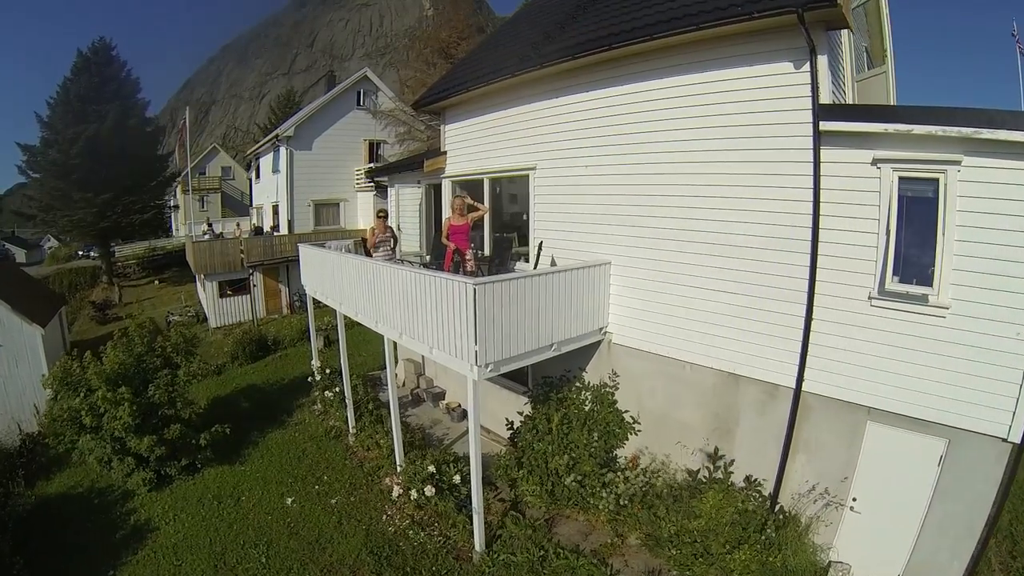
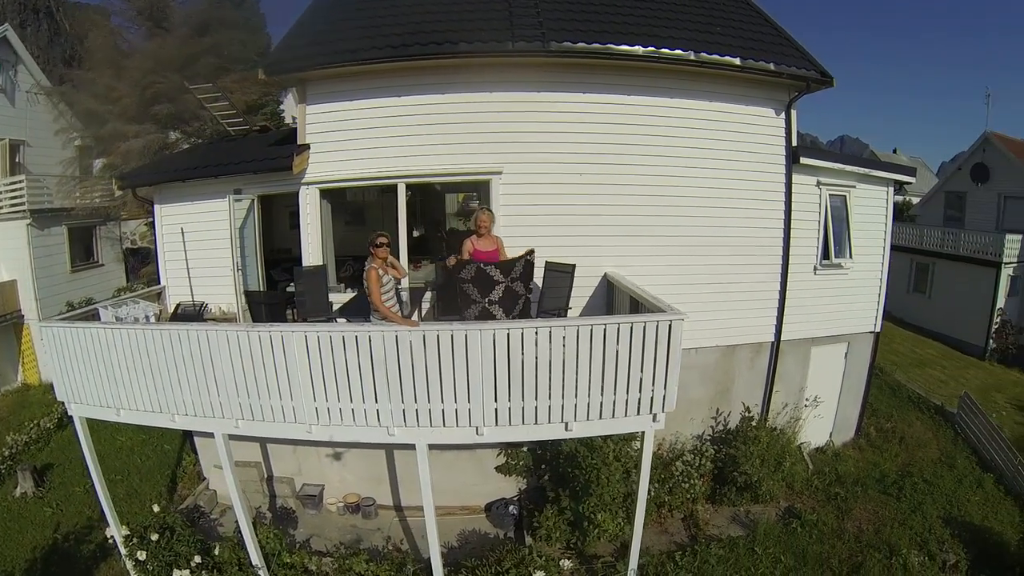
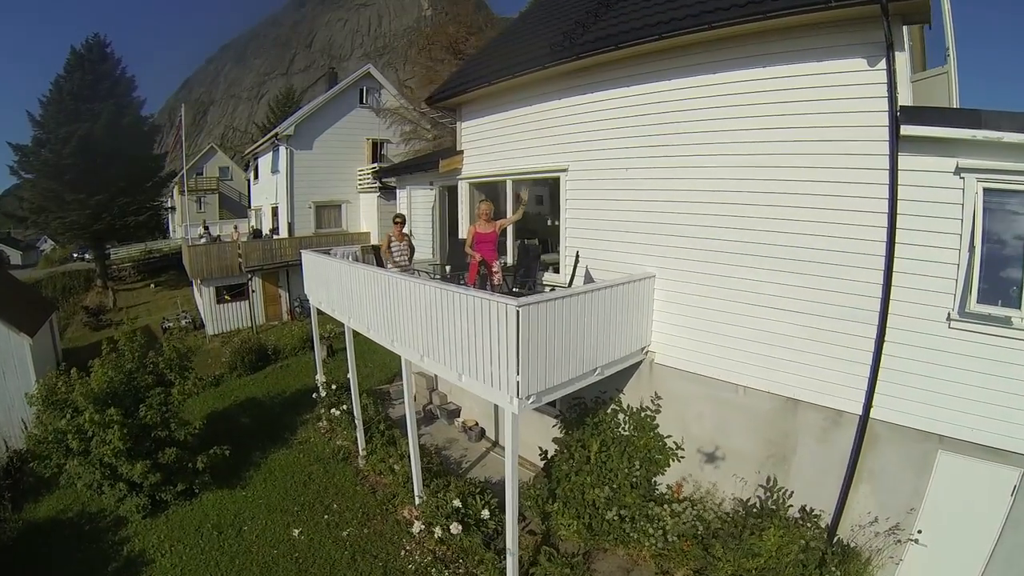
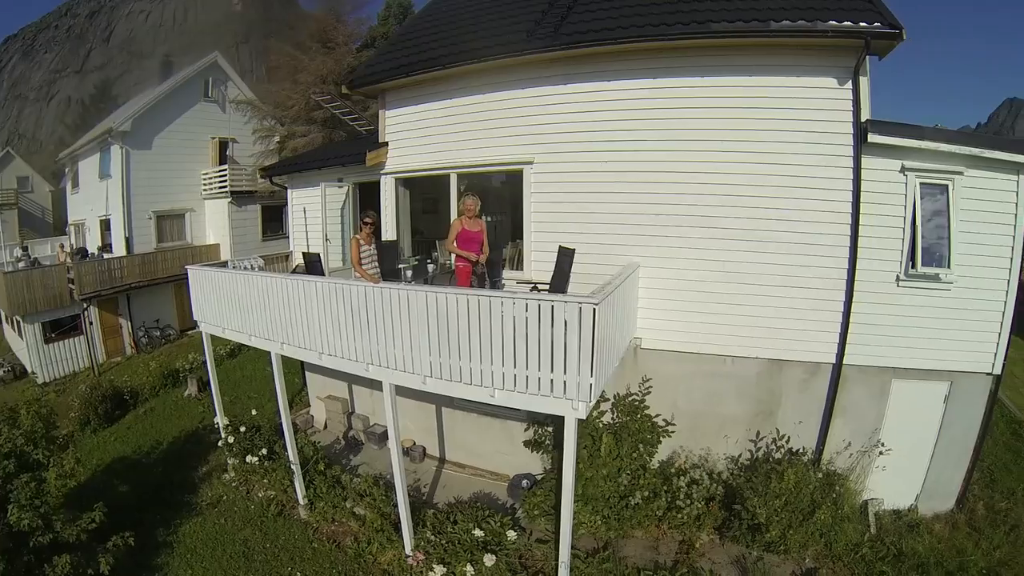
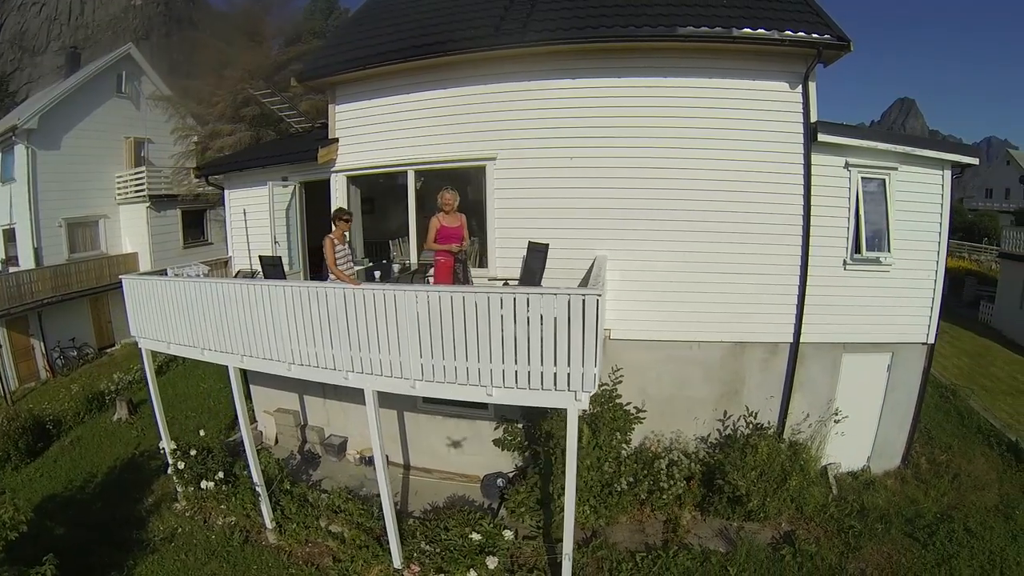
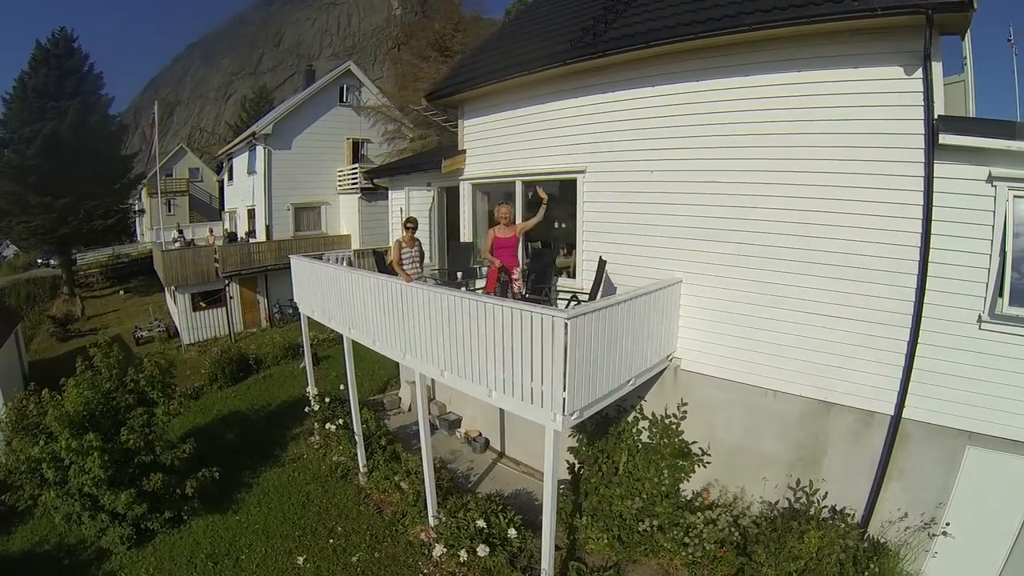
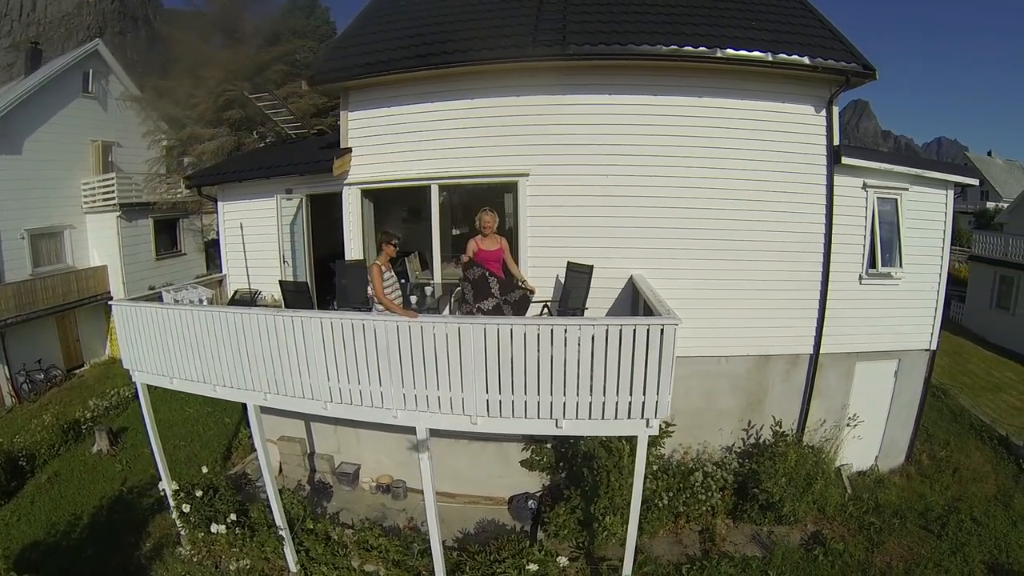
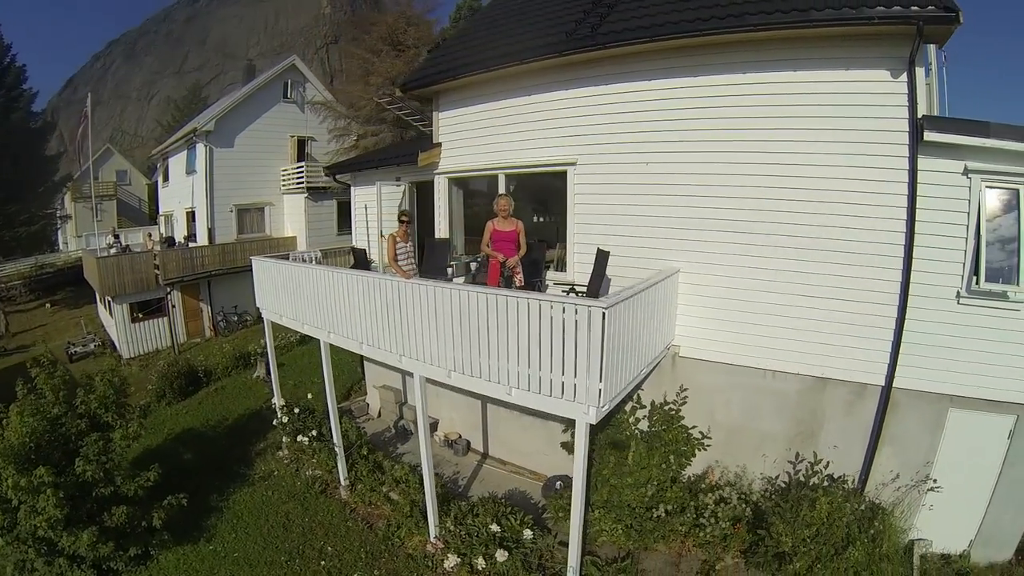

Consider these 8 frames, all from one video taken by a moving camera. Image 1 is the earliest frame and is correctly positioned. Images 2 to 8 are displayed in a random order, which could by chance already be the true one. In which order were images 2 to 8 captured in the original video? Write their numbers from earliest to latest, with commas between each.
3, 6, 8, 4, 5, 7, 2
